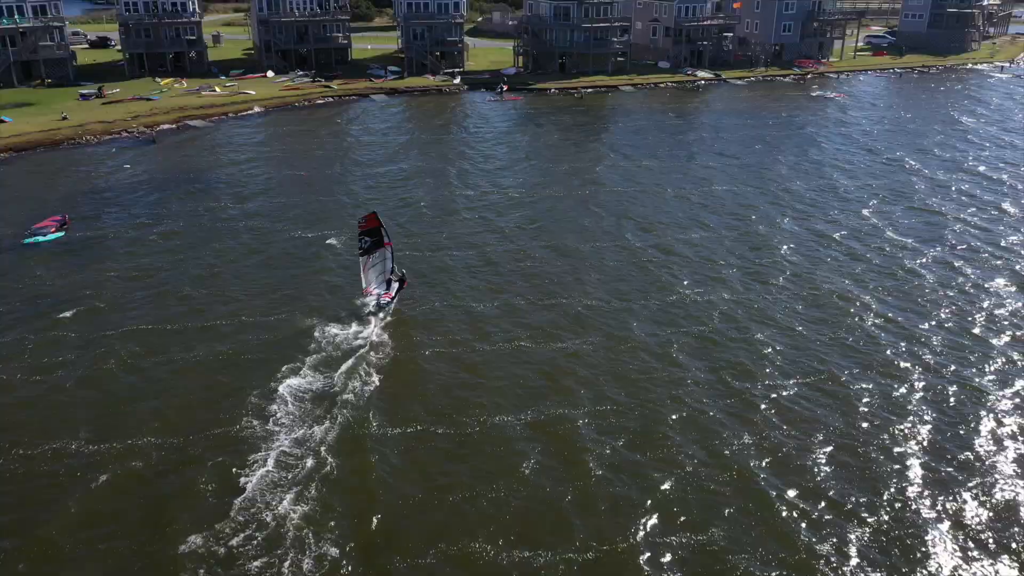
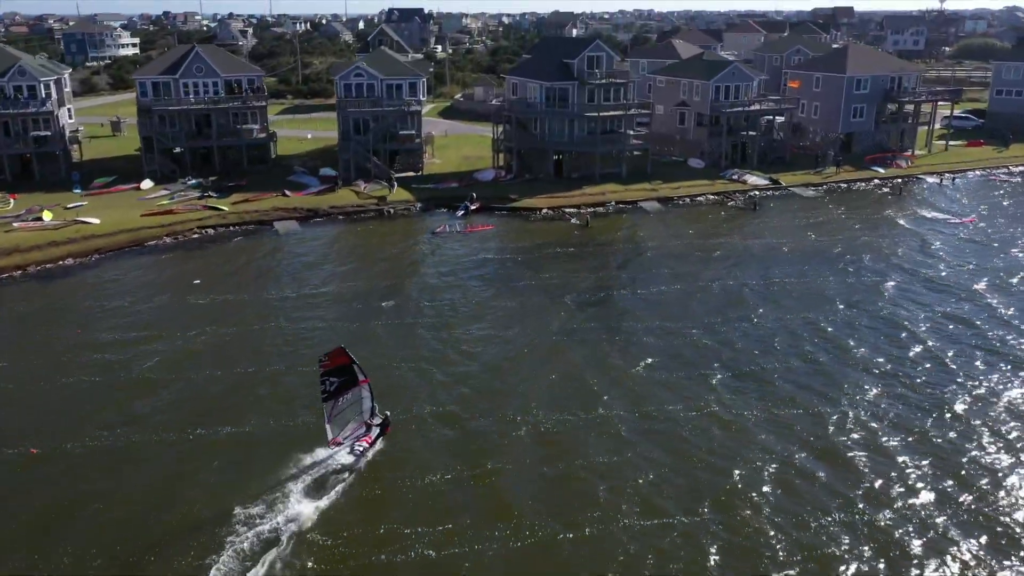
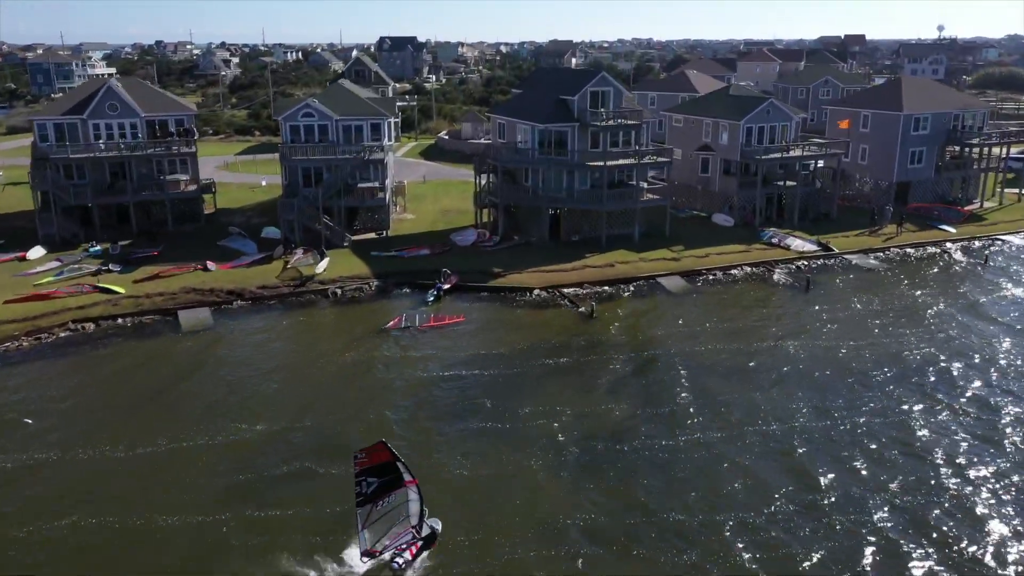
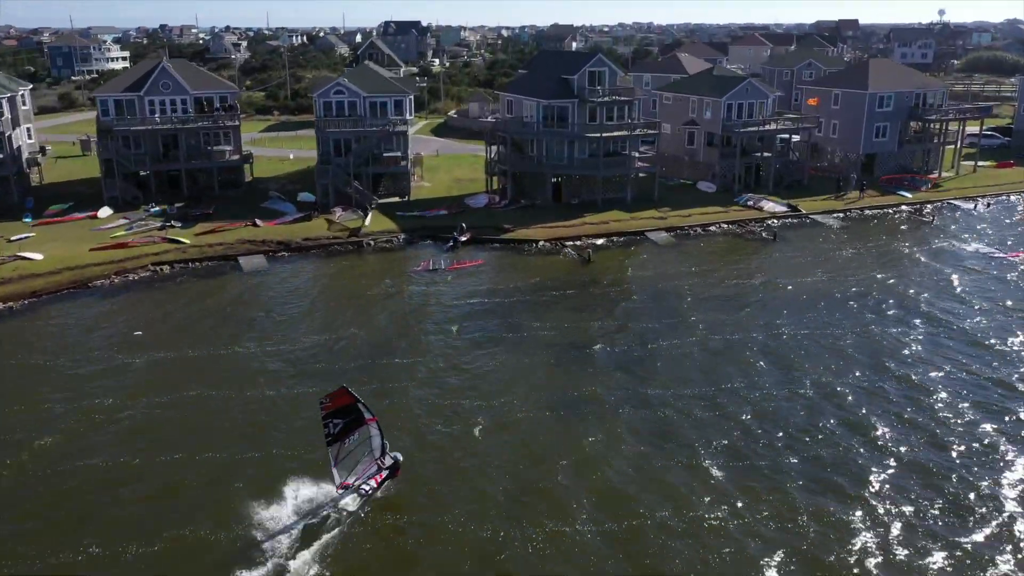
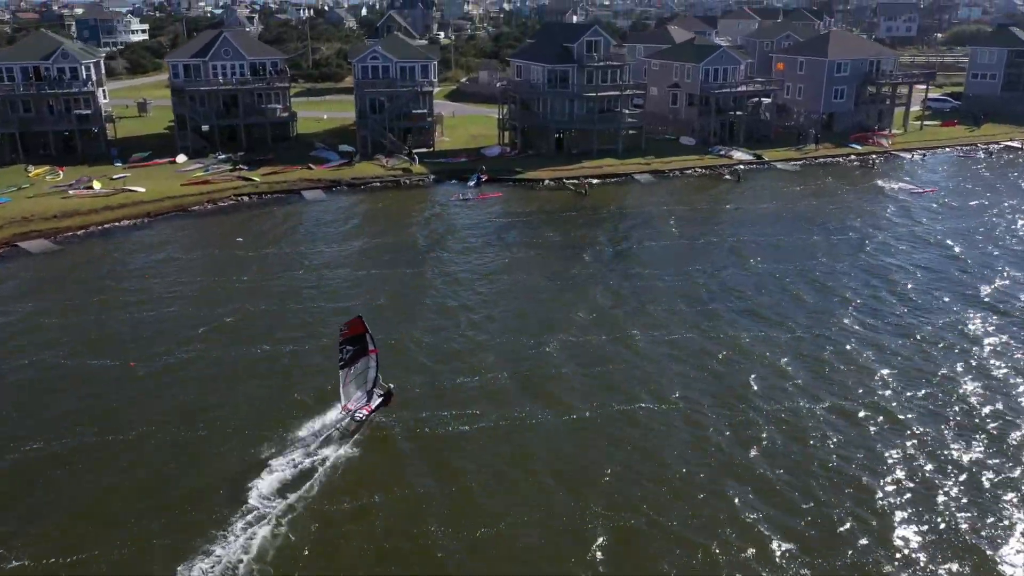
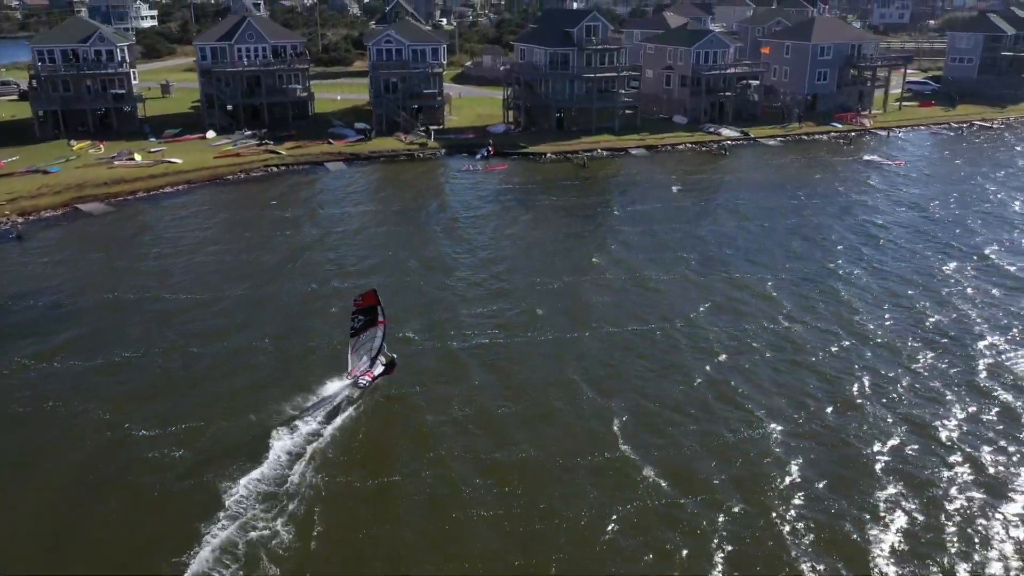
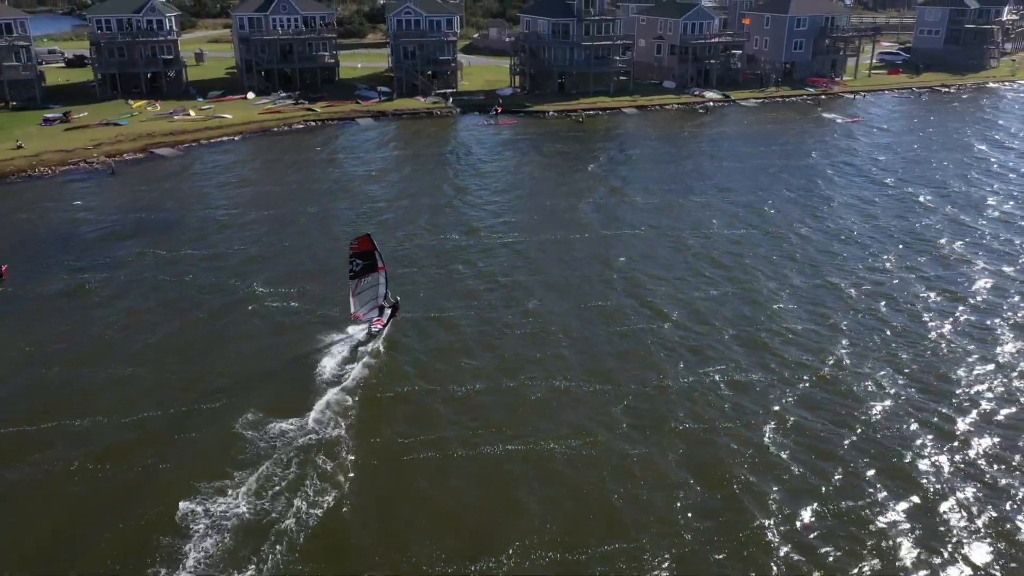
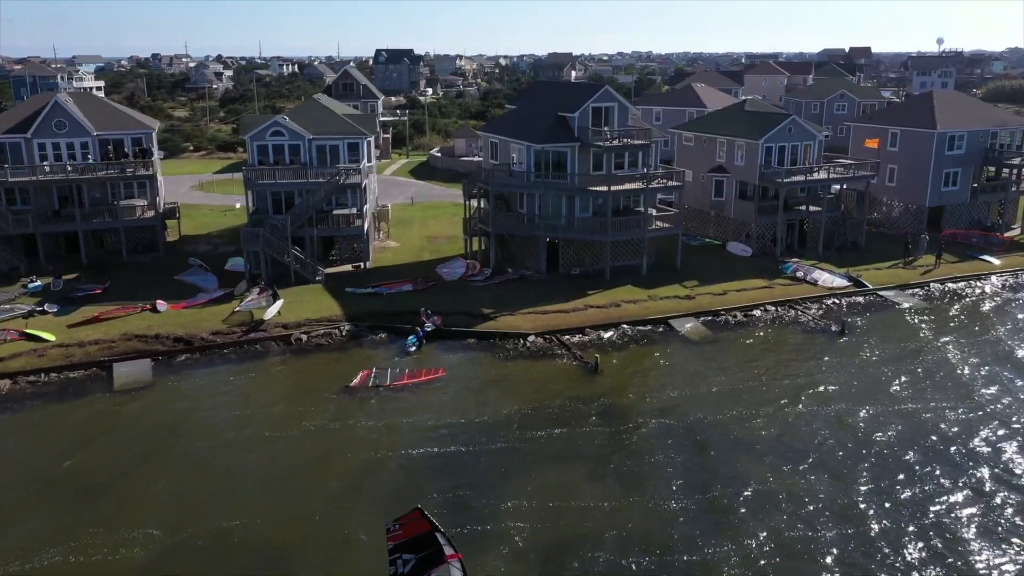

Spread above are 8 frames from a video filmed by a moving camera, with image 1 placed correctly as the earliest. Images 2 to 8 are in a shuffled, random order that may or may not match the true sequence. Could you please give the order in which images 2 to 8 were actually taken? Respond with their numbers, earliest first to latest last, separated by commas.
7, 6, 5, 2, 4, 3, 8
